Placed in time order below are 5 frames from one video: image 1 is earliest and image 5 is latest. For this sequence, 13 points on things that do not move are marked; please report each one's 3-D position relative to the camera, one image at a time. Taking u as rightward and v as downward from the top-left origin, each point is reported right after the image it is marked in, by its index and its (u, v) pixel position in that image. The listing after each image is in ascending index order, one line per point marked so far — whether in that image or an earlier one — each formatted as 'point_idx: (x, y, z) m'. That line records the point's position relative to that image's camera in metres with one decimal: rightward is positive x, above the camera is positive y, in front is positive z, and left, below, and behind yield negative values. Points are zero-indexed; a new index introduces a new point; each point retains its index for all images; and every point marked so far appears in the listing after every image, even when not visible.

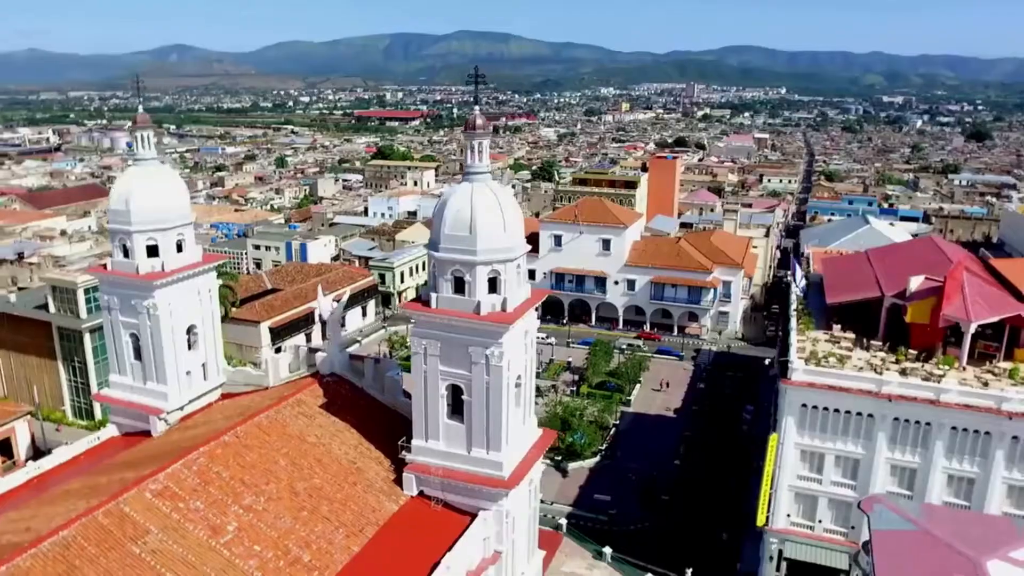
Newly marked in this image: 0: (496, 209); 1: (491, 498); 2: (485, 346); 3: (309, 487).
0: (-0.4, +2.0, +18.0) m
1: (-0.6, -5.4, +19.0) m
2: (-0.7, -1.4, +18.0) m
3: (-5.0, -4.9, +18.3) m
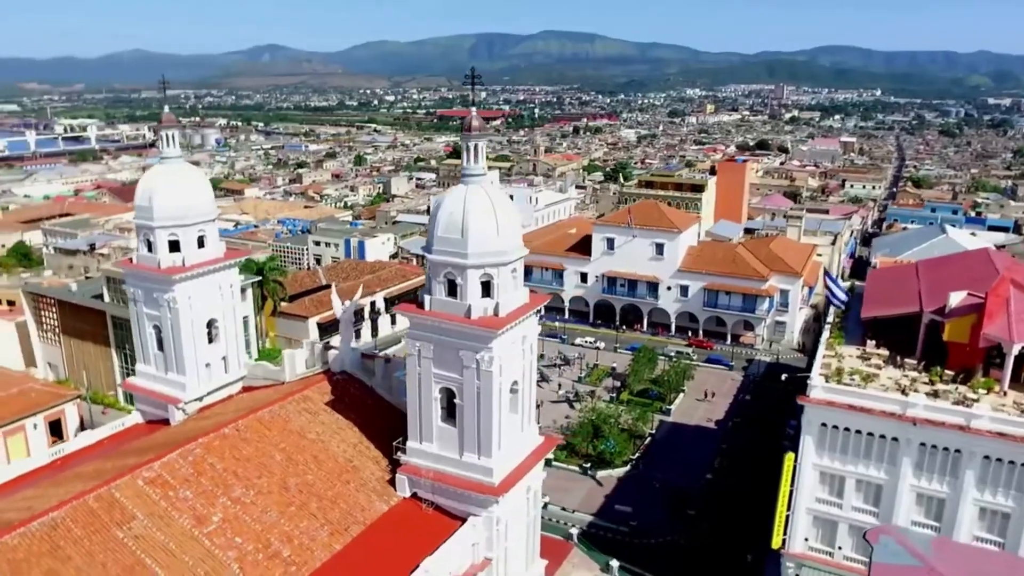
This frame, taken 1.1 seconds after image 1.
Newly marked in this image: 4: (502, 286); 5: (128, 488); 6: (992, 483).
0: (-0.6, +1.9, +17.8) m
1: (-0.8, -5.5, +18.8) m
2: (-0.9, -1.5, +17.8) m
3: (-5.3, -4.9, +18.5) m
4: (-0.3, 0.0, +17.9) m
5: (-8.5, -4.5, +16.6) m
6: (+12.8, -5.2, +19.8) m
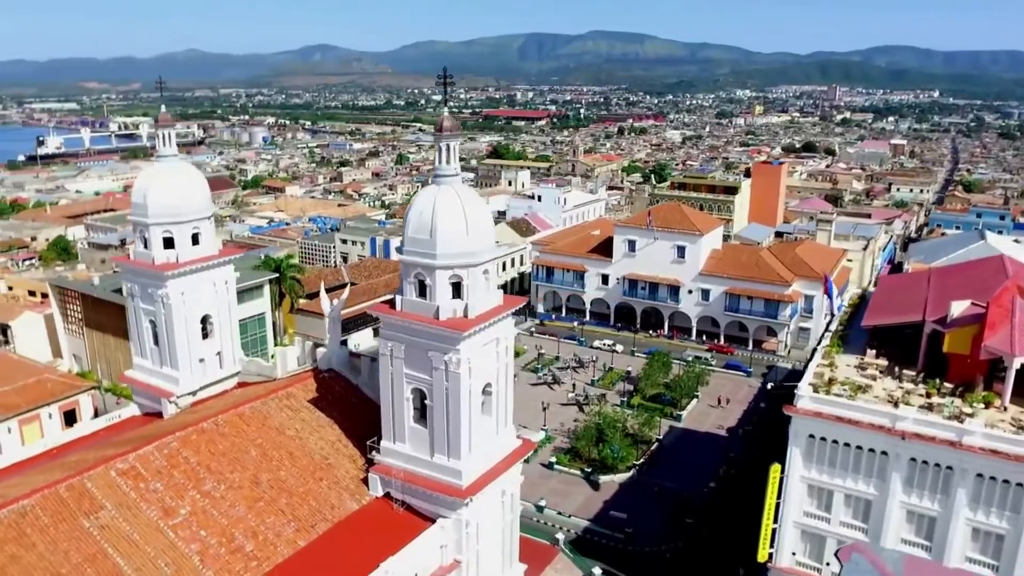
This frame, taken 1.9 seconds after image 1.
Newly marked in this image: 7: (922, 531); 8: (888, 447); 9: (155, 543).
0: (-1.3, +1.8, +17.7) m
1: (-1.6, -5.5, +18.7) m
2: (-1.6, -1.5, +17.8) m
3: (-6.0, -4.8, +18.7) m
4: (-1.0, 0.0, +17.8) m
5: (-9.4, -4.4, +17.0) m
6: (+12.0, -5.5, +18.9) m
7: (+11.0, -6.5, +20.0) m
8: (+10.0, -4.2, +19.7) m
9: (-7.8, -5.6, +16.2) m
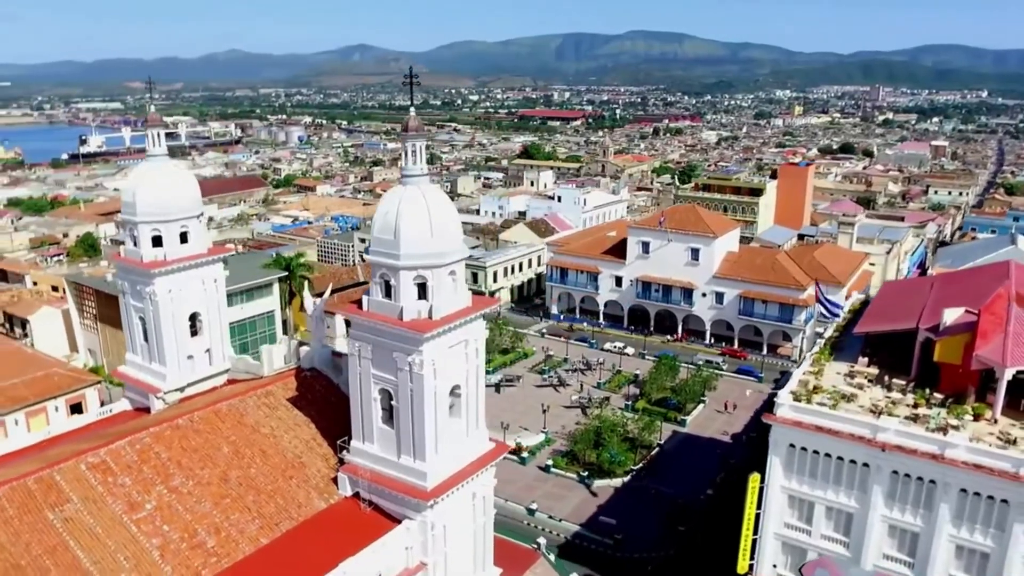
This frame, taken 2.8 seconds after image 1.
0: (-2.1, +1.8, +17.6) m
1: (-2.4, -5.5, +18.7) m
2: (-2.5, -1.5, +17.7) m
3: (-6.9, -4.8, +18.9) m
4: (-1.8, 0.0, +17.7) m
5: (-10.3, -4.3, +17.3) m
6: (+11.2, -5.7, +18.2) m
7: (+10.2, -6.7, +19.3) m
8: (+9.2, -4.4, +19.1) m
9: (-8.7, -5.5, +16.4) m
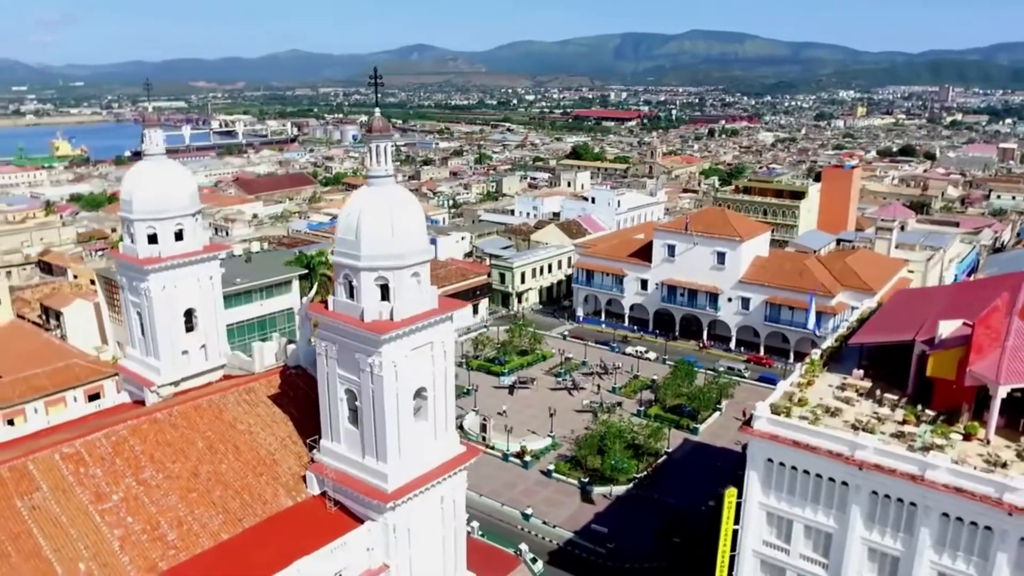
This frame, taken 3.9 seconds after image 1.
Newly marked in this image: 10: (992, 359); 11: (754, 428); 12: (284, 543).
0: (-2.9, +1.8, +17.6) m
1: (-3.3, -5.5, +18.7) m
2: (-3.4, -1.6, +17.7) m
3: (-7.8, -4.7, +19.2) m
4: (-2.7, -0.1, +17.7) m
5: (-11.3, -4.2, +17.9) m
6: (+10.2, -6.0, +17.3) m
7: (+9.3, -7.0, +18.5) m
8: (+8.3, -4.6, +18.3) m
9: (-9.8, -5.4, +16.9) m
10: (+11.9, -1.8, +18.6) m
11: (+6.3, -3.7, +19.5) m
12: (-5.5, -6.2, +18.1) m
